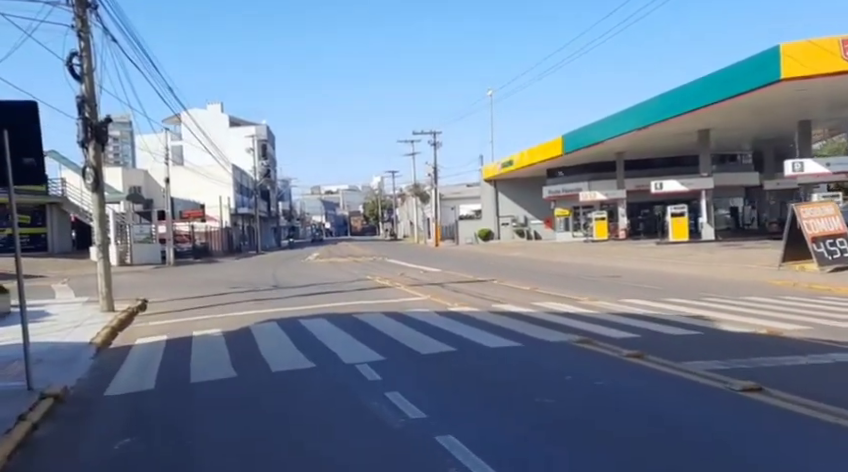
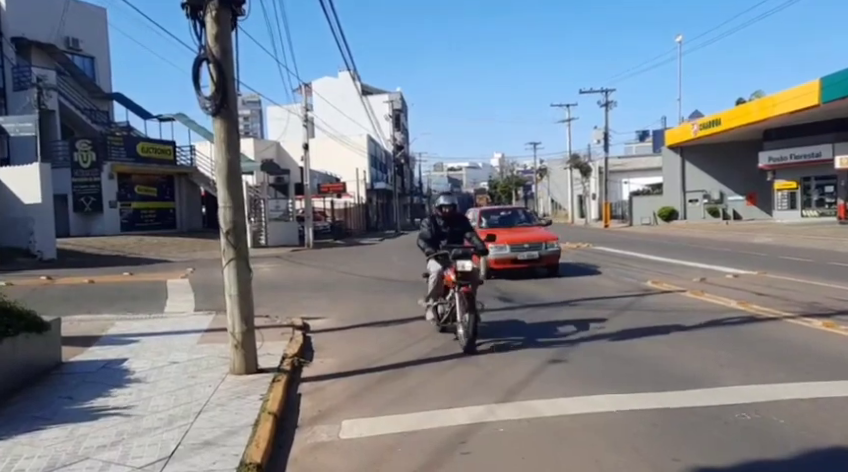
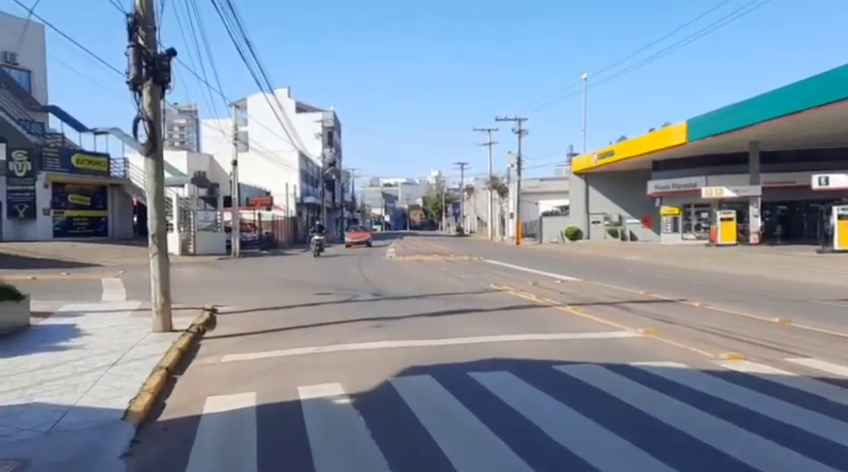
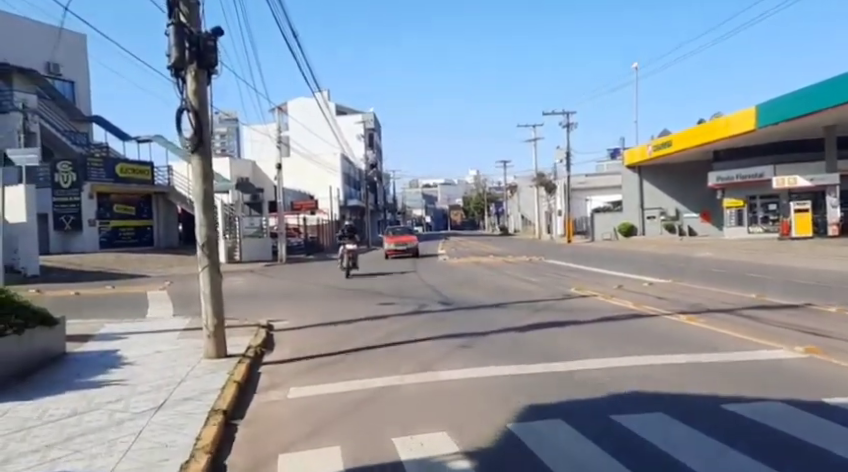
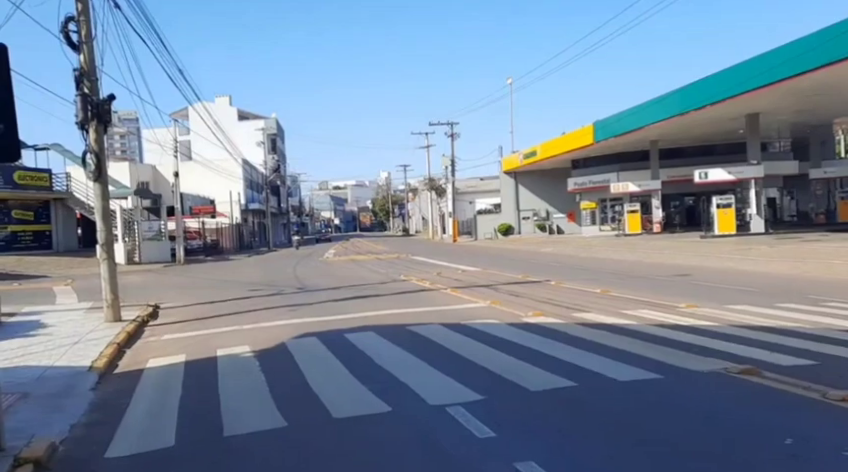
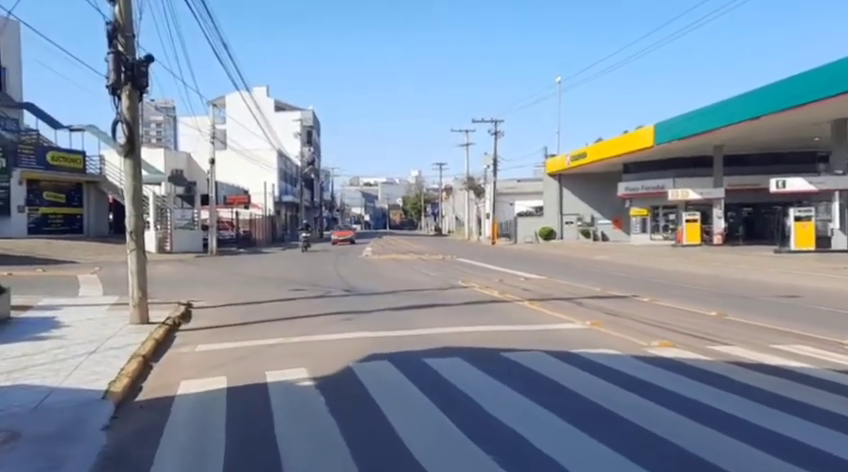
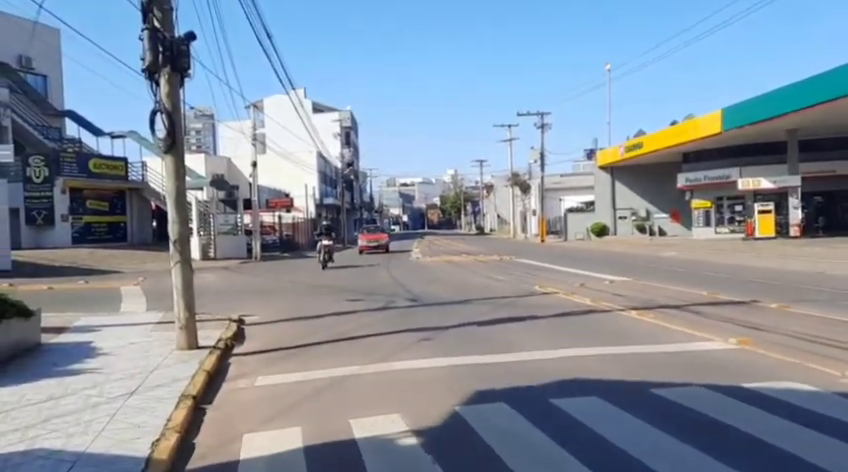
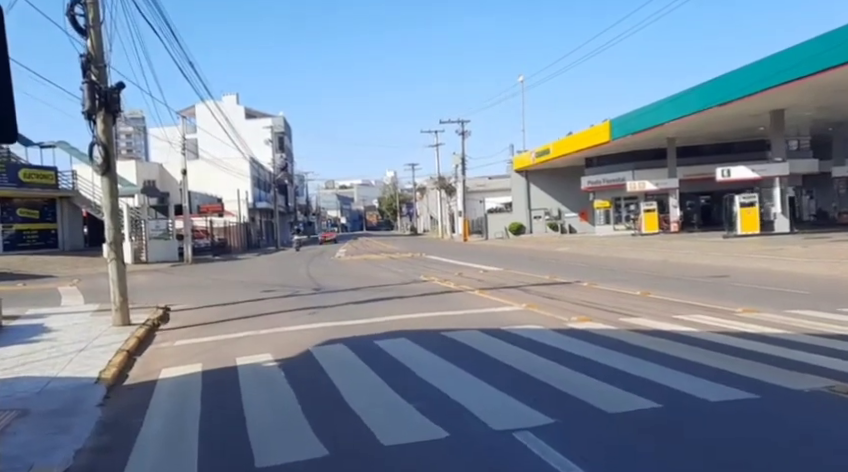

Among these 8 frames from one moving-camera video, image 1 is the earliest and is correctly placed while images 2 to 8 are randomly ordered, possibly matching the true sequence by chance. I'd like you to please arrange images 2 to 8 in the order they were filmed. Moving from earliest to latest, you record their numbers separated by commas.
5, 8, 6, 3, 7, 4, 2
